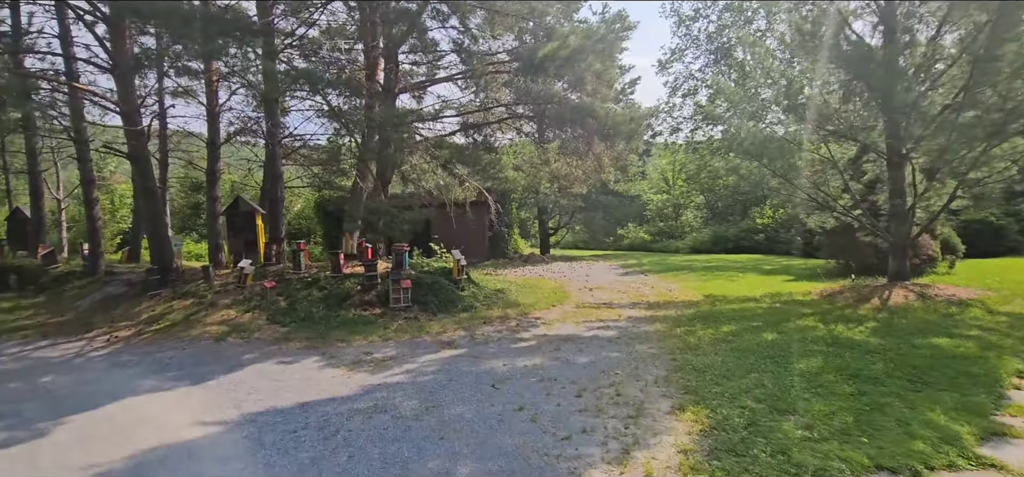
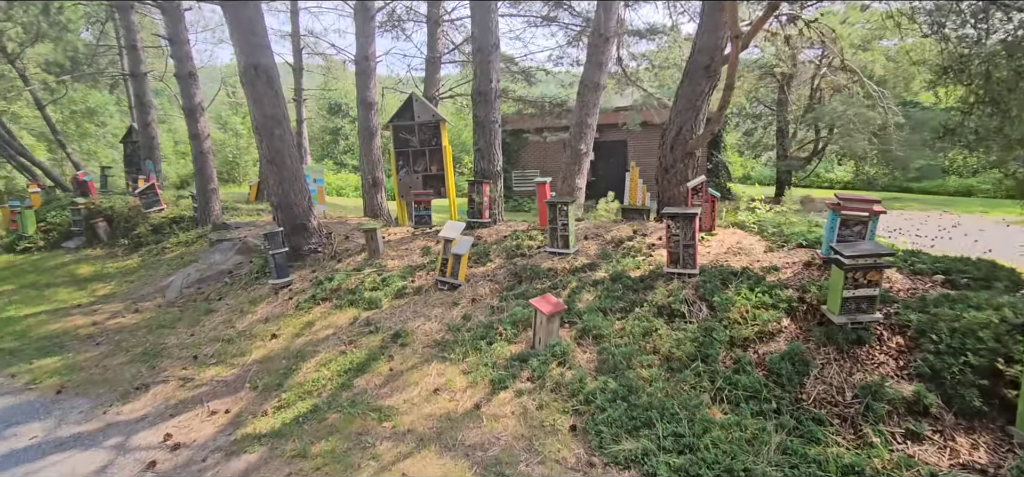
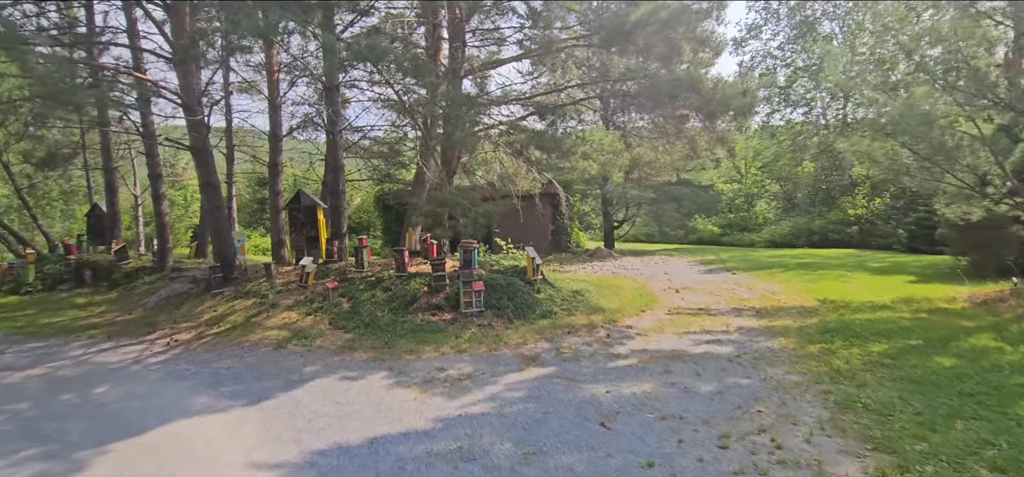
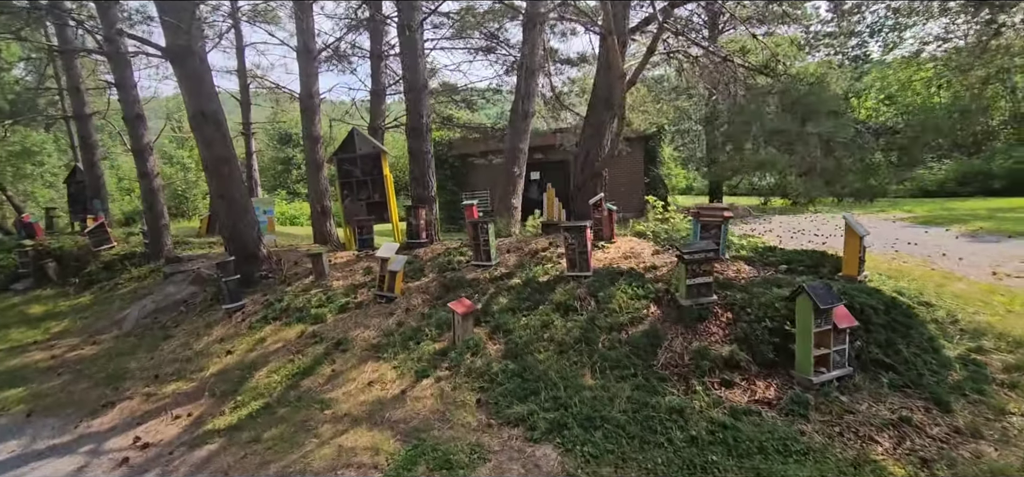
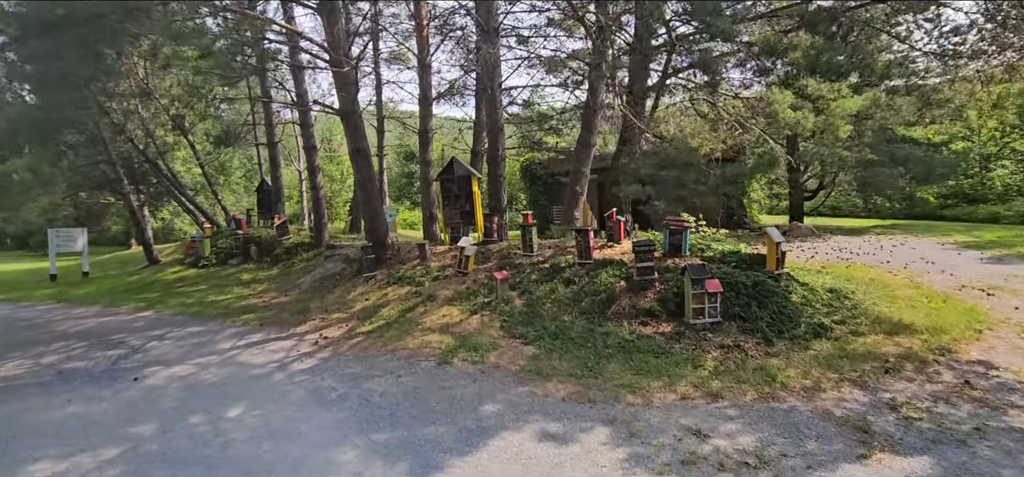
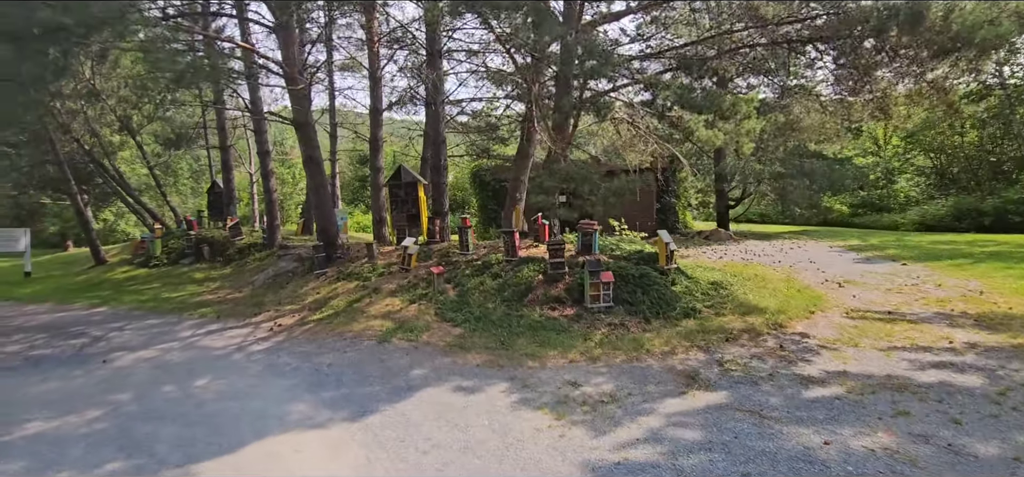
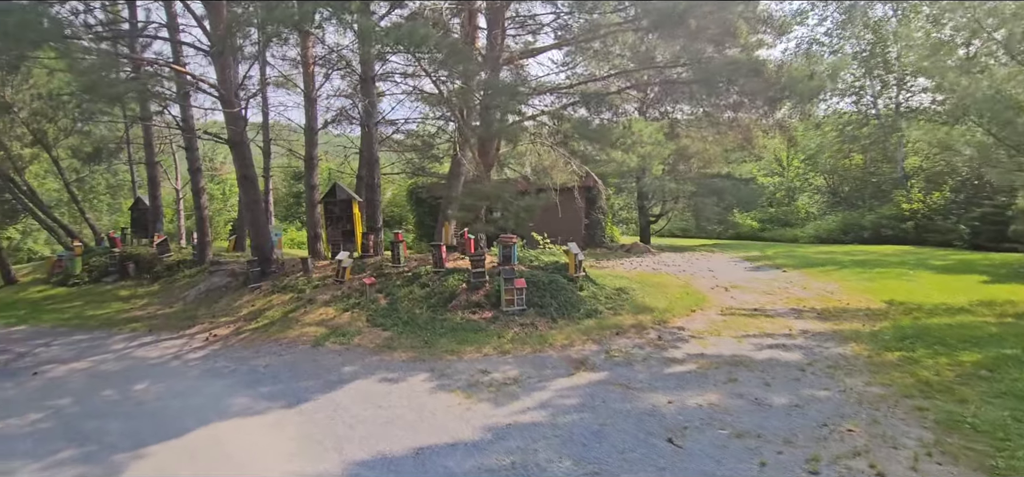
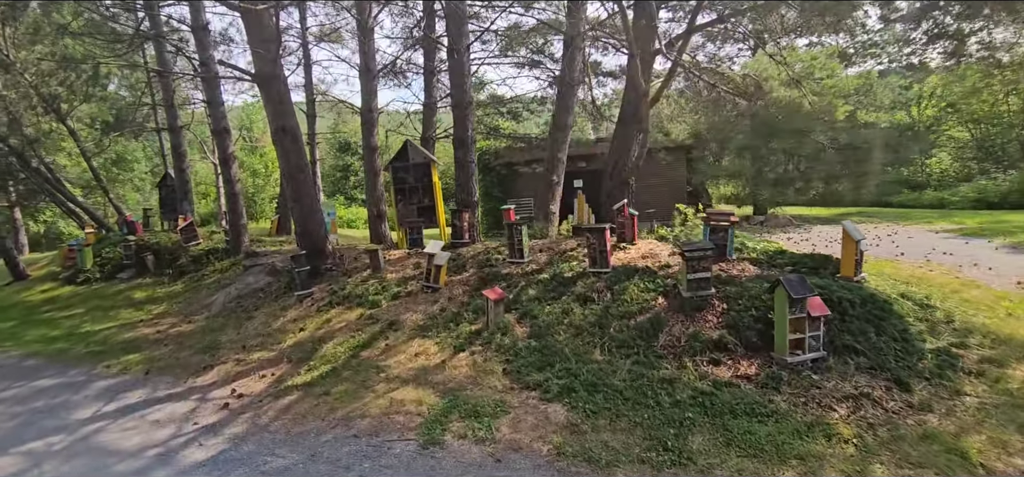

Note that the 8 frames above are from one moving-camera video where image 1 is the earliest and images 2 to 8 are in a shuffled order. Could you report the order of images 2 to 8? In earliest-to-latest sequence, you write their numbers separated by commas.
3, 7, 6, 5, 8, 4, 2
